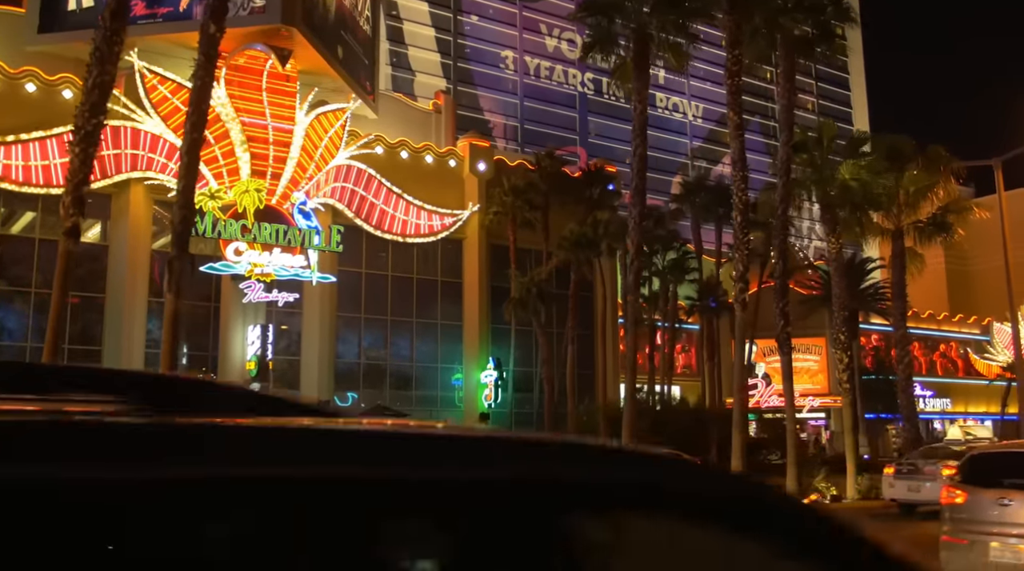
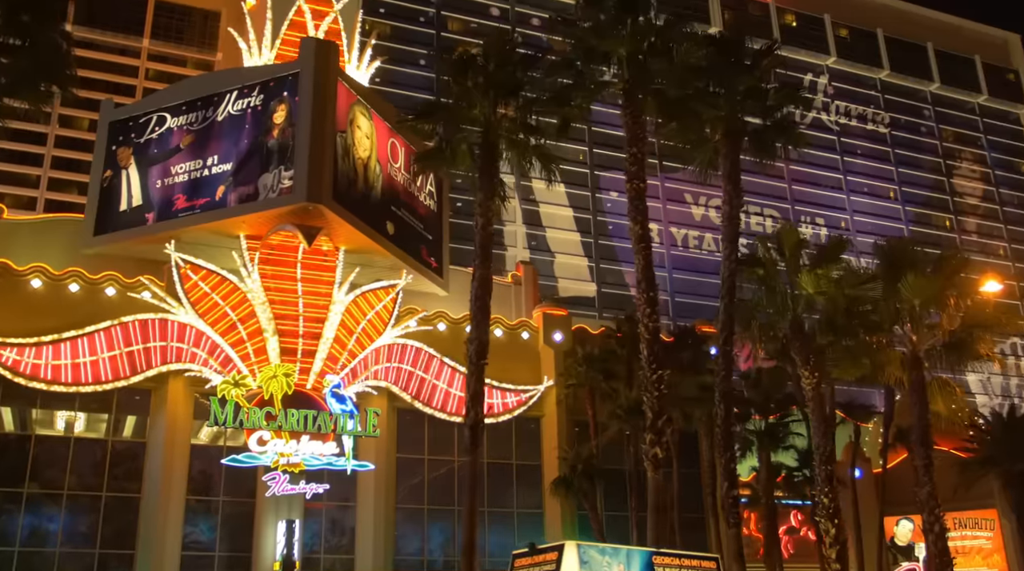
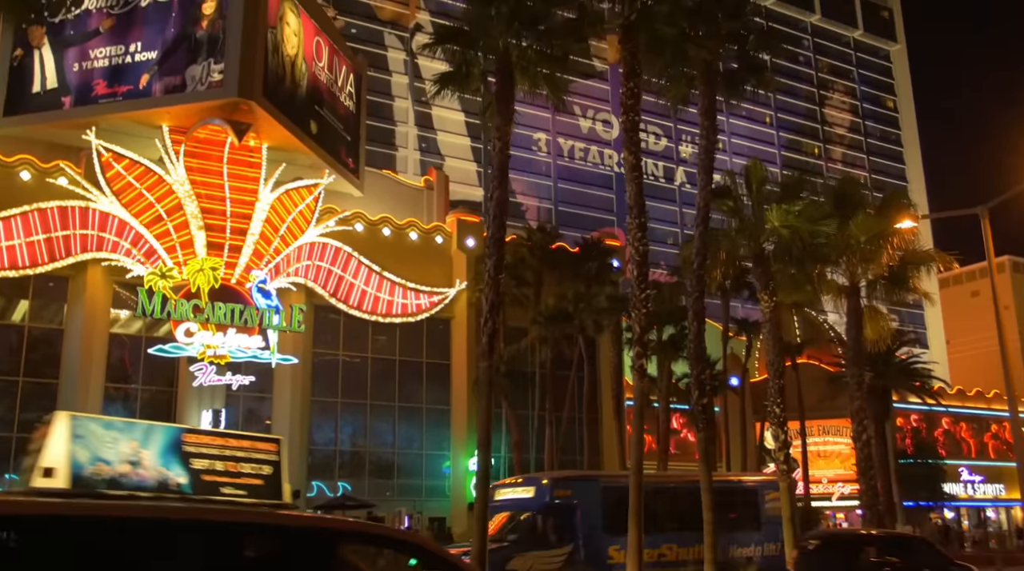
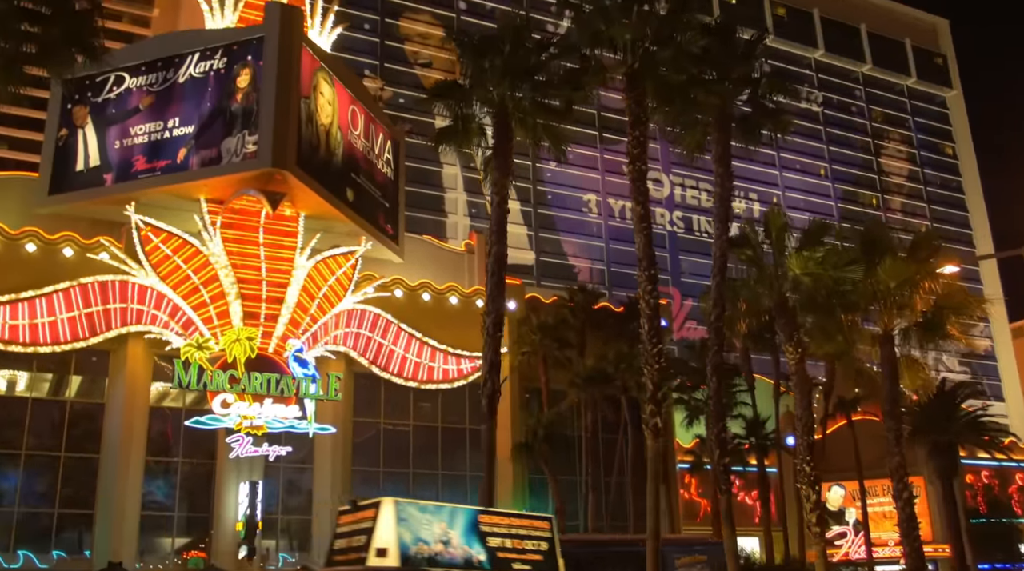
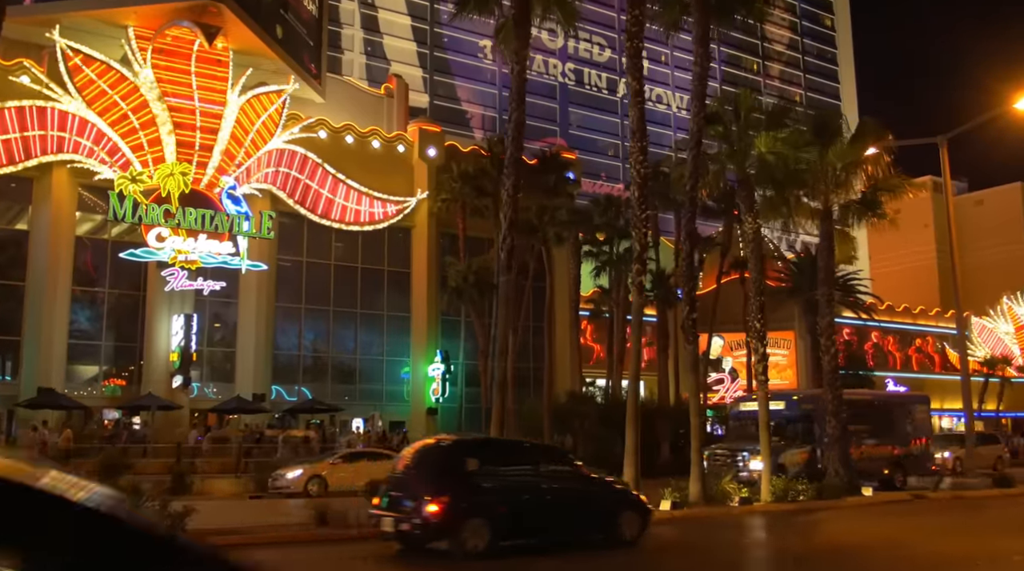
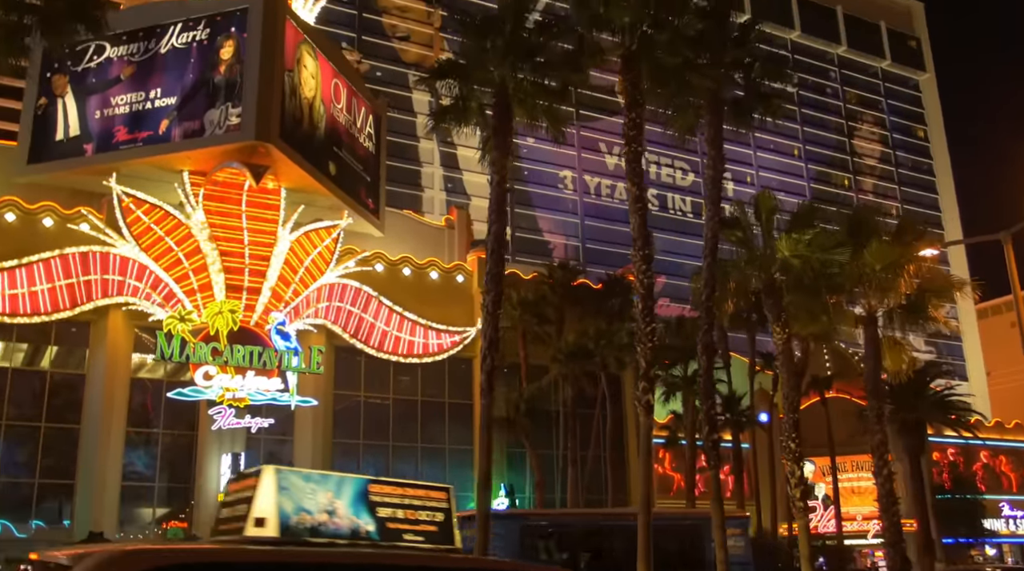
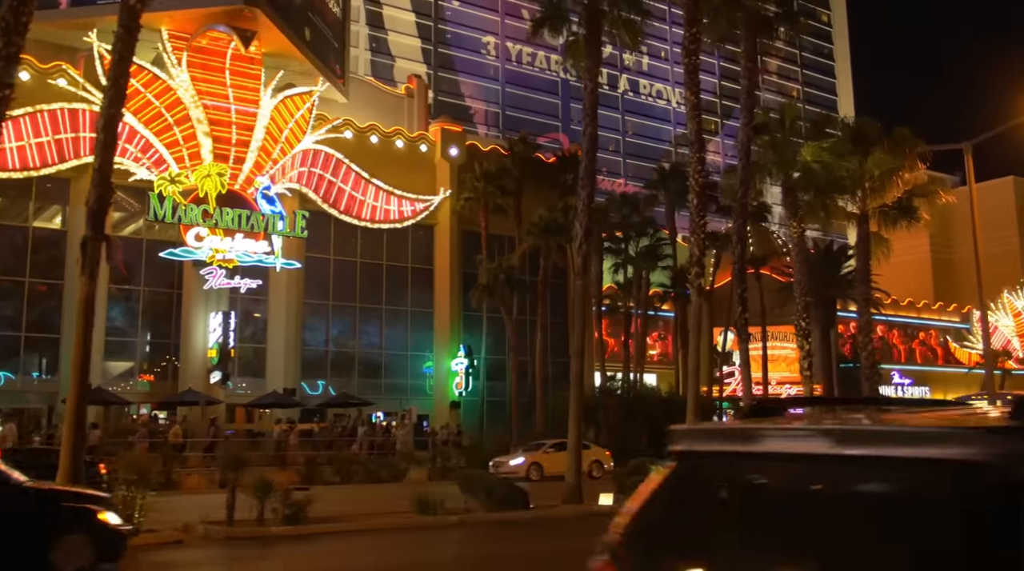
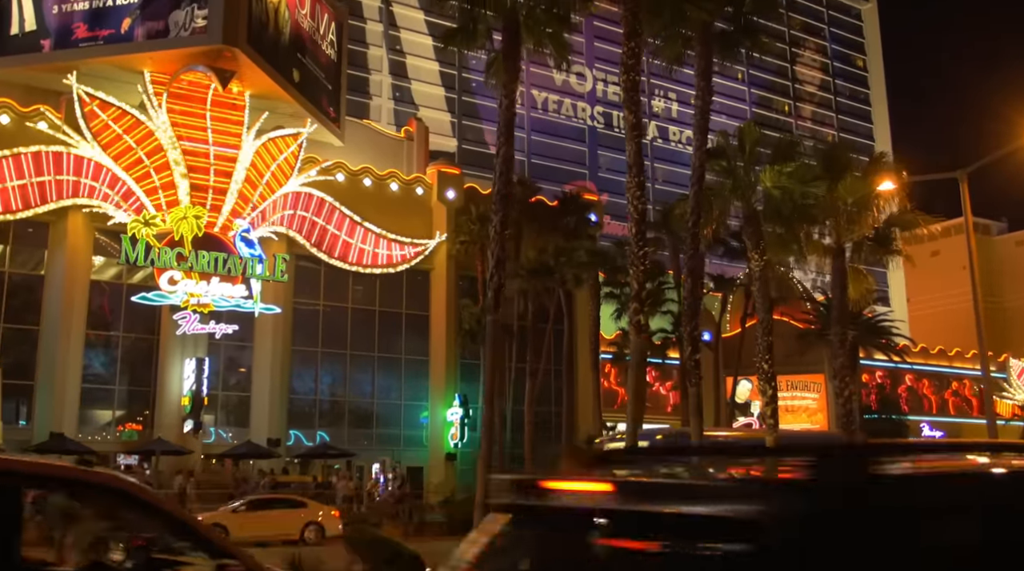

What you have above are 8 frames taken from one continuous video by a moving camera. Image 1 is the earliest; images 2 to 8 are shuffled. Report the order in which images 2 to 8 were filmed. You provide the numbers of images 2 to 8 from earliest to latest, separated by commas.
7, 5, 8, 3, 6, 4, 2
